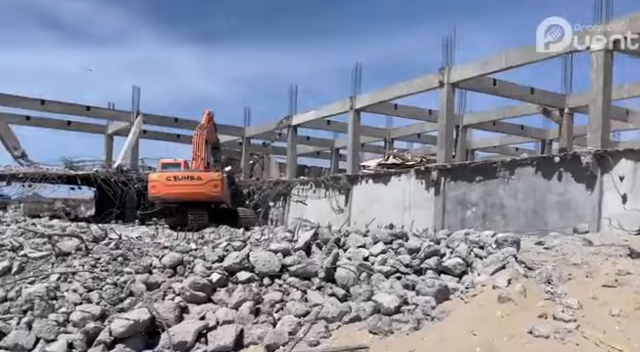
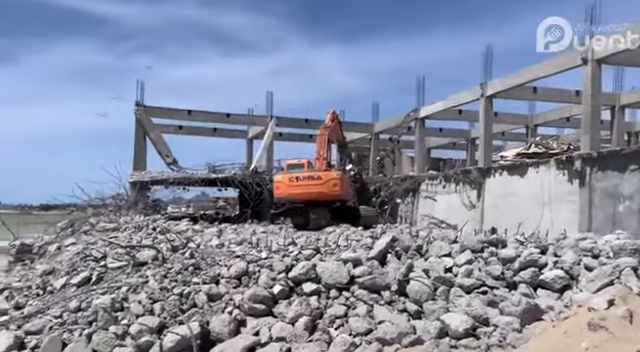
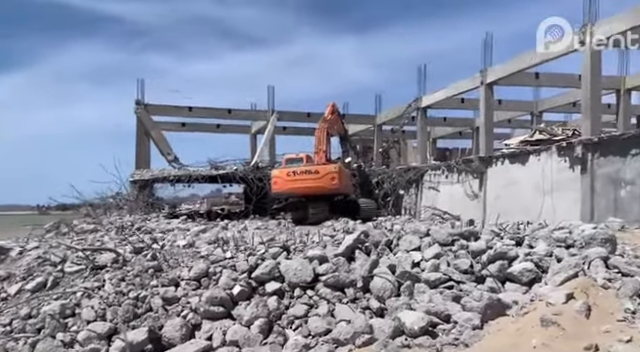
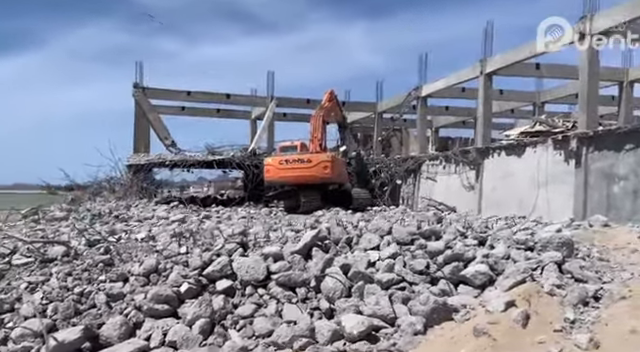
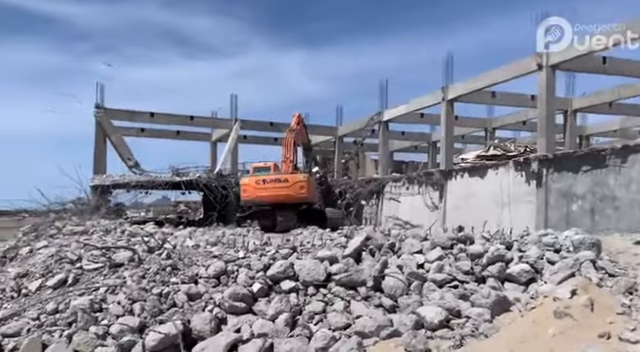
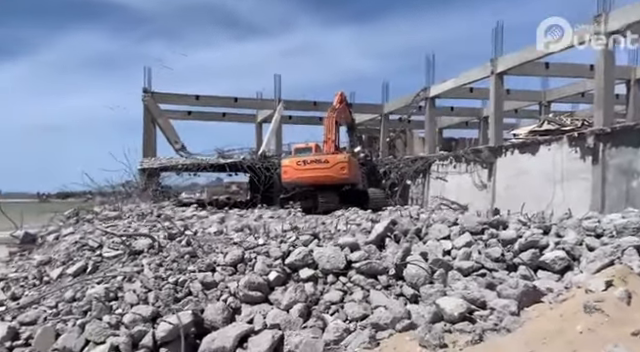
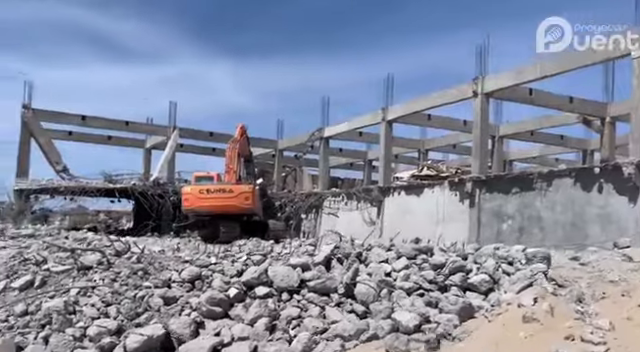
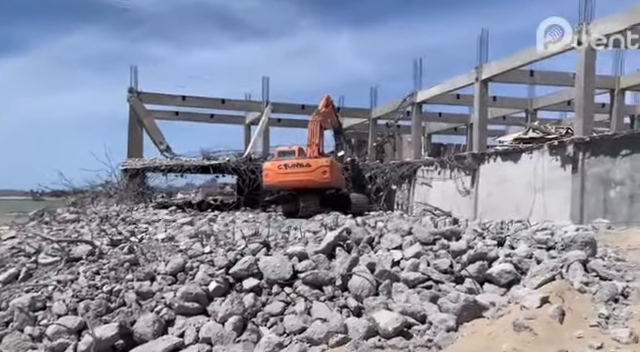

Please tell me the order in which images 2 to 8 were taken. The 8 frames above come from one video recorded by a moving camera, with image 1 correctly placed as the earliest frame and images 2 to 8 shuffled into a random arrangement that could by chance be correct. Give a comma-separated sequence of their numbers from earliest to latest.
7, 5, 2, 6, 3, 8, 4
